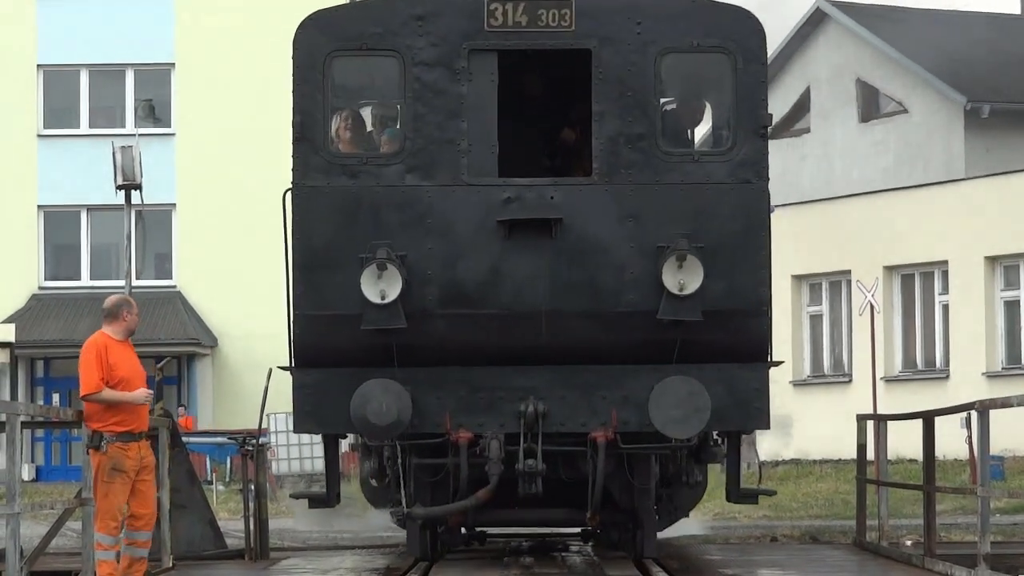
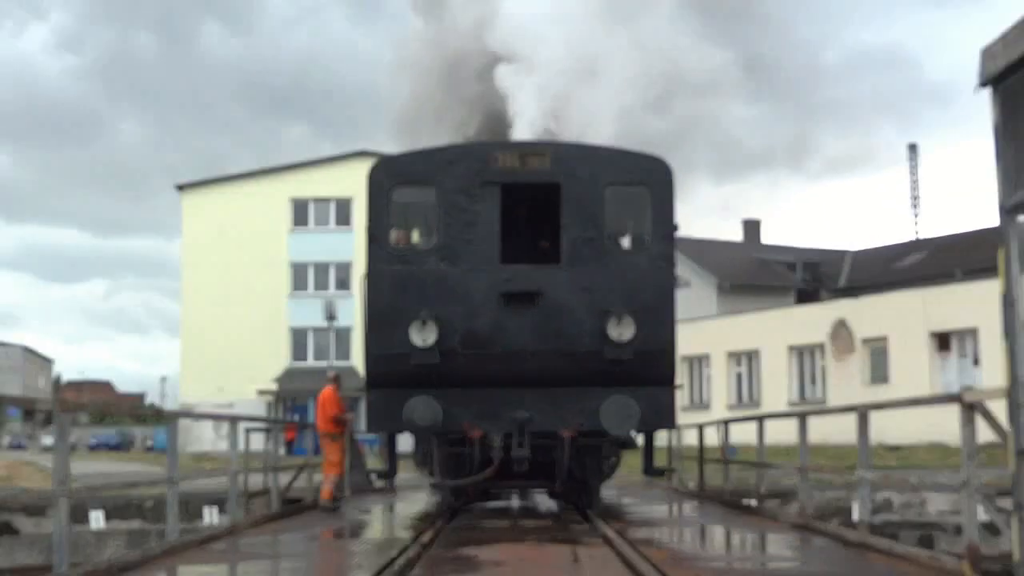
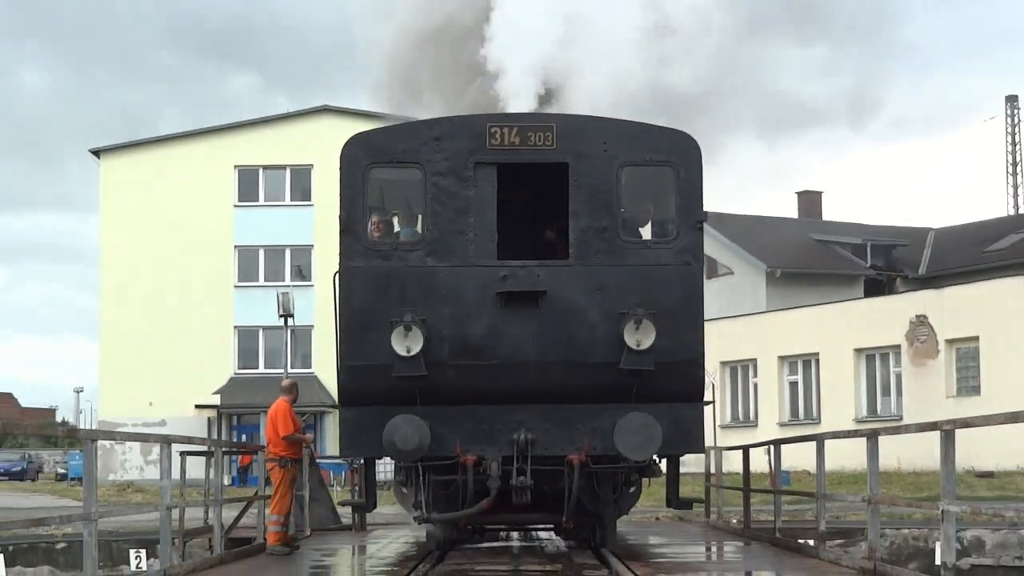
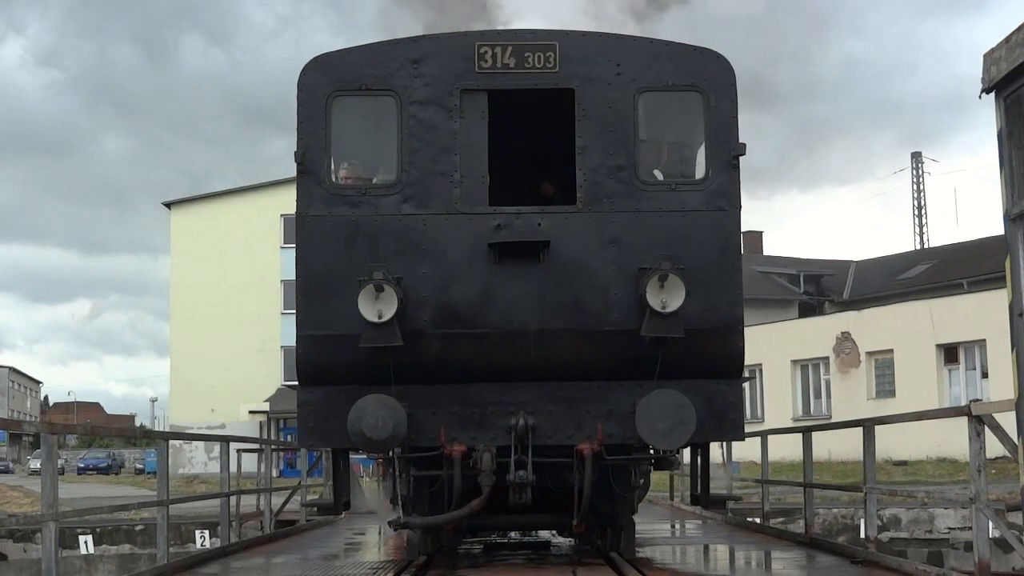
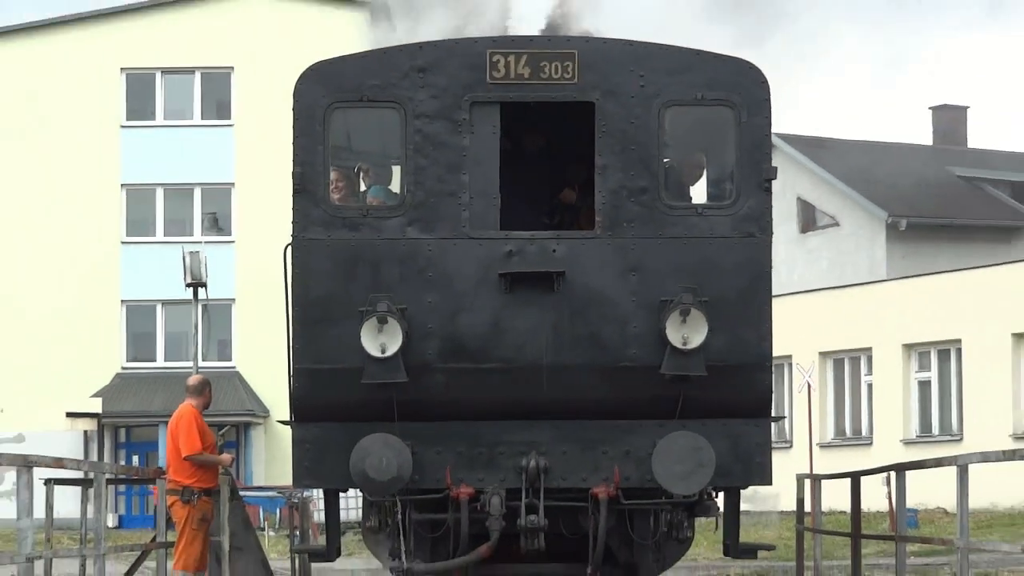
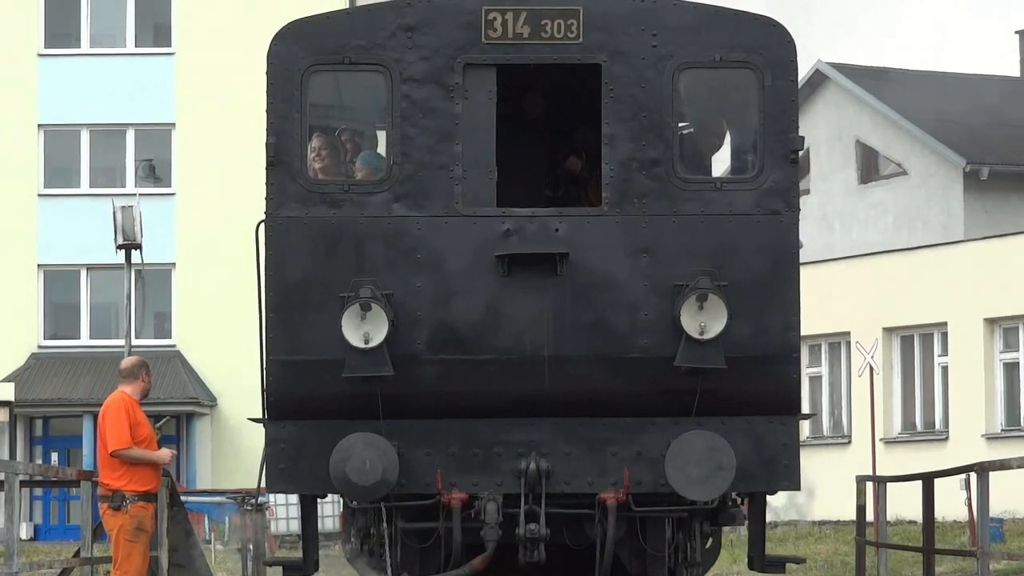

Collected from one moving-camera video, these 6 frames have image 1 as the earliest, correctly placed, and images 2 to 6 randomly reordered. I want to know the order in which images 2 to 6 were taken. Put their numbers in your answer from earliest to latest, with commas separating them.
6, 5, 3, 2, 4
